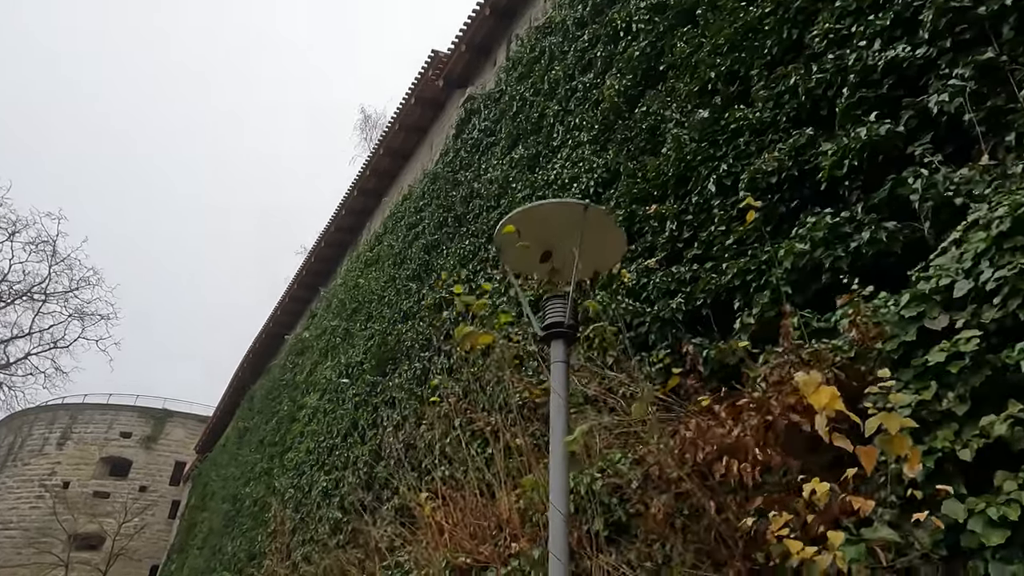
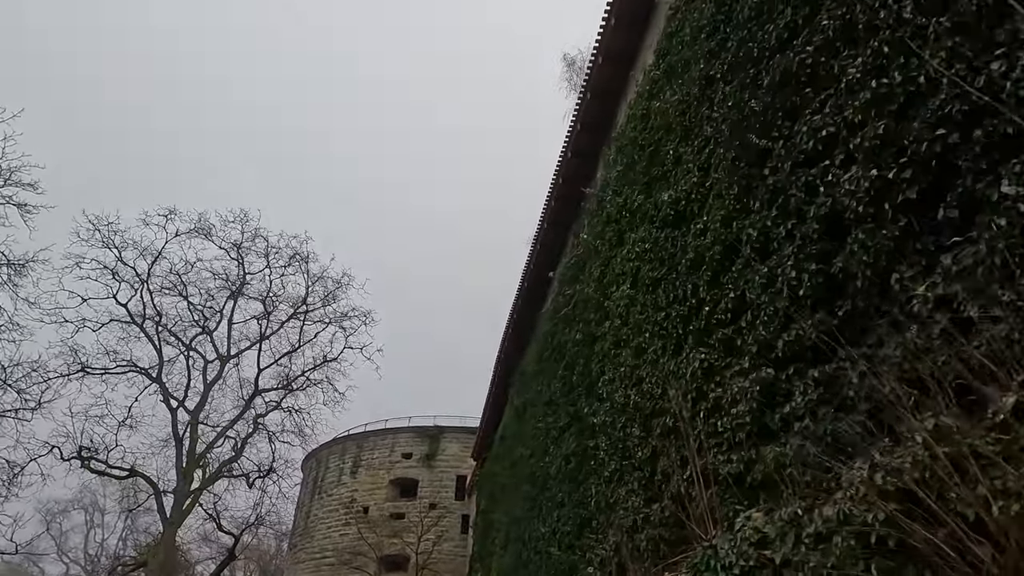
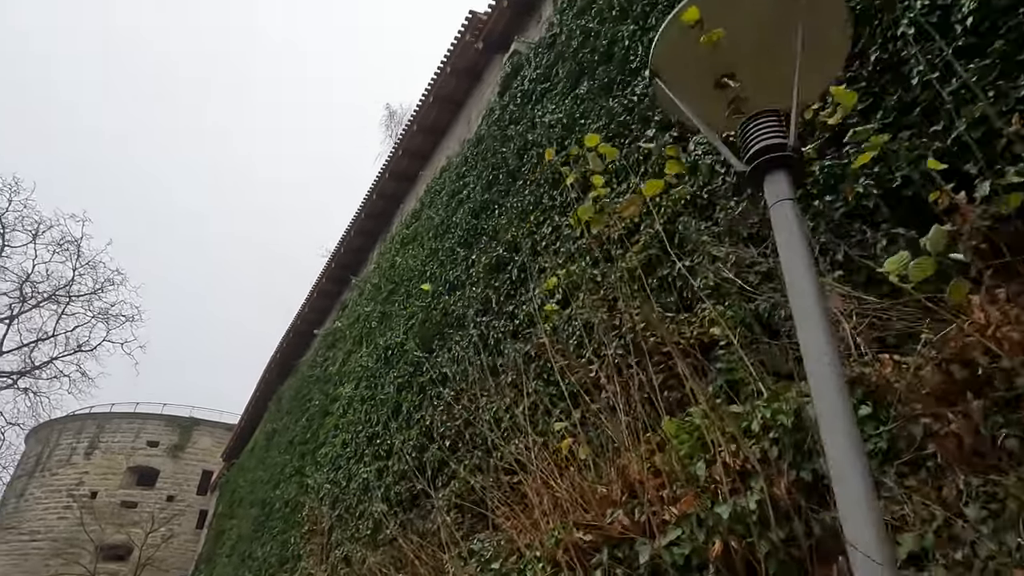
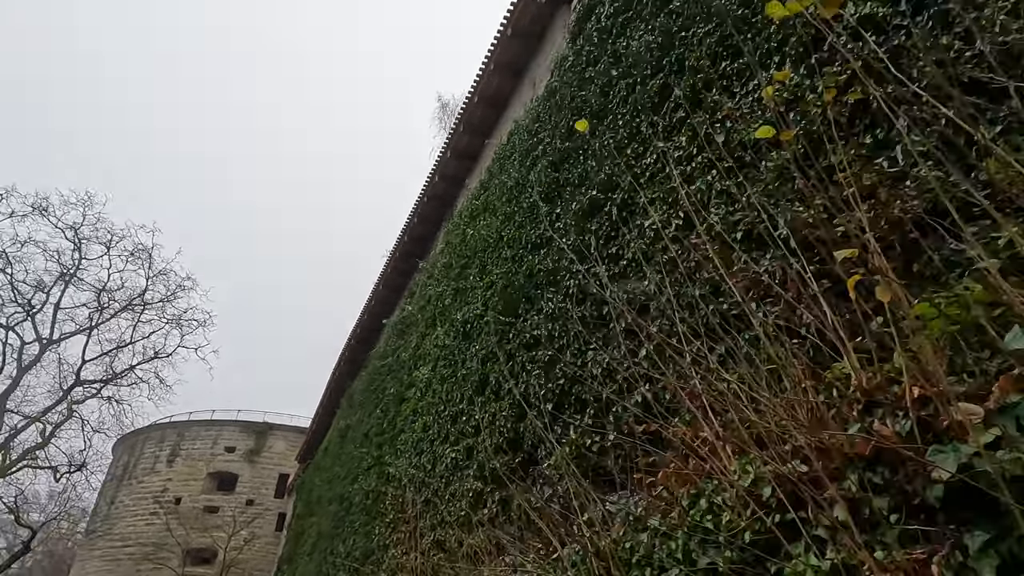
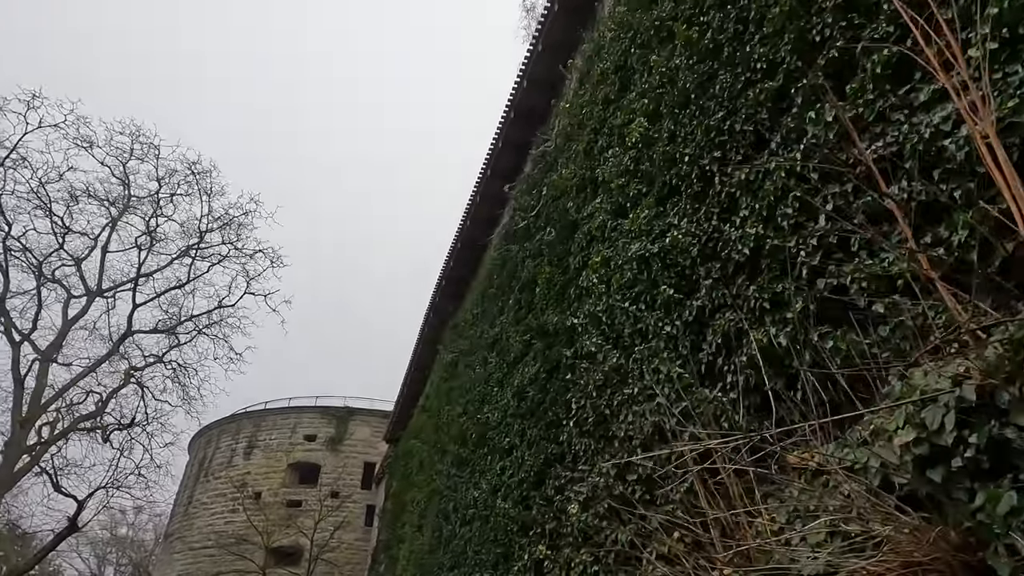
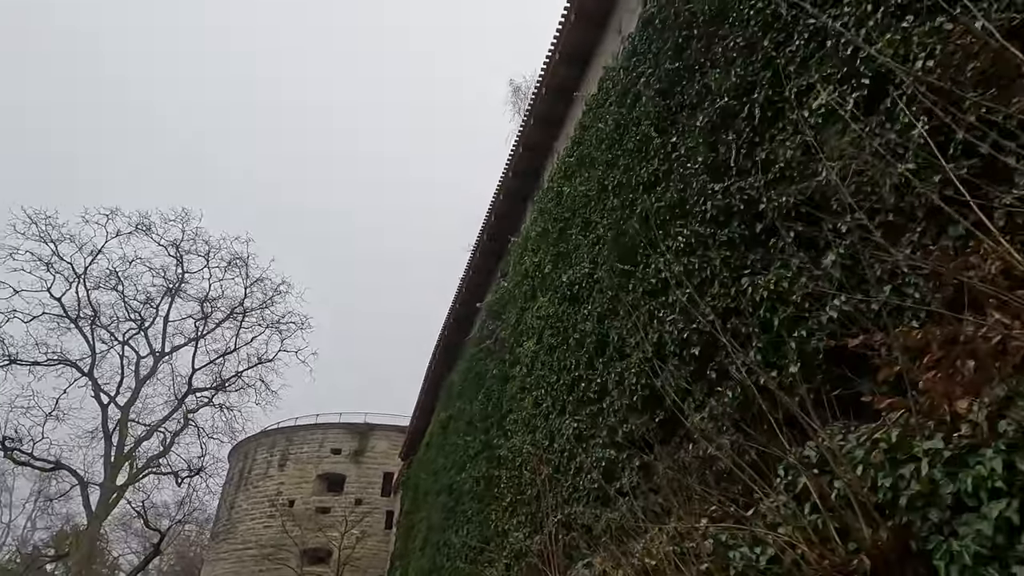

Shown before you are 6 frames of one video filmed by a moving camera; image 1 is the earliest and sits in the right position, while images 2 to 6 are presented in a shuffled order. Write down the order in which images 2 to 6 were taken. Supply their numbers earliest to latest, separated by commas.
3, 4, 6, 2, 5
